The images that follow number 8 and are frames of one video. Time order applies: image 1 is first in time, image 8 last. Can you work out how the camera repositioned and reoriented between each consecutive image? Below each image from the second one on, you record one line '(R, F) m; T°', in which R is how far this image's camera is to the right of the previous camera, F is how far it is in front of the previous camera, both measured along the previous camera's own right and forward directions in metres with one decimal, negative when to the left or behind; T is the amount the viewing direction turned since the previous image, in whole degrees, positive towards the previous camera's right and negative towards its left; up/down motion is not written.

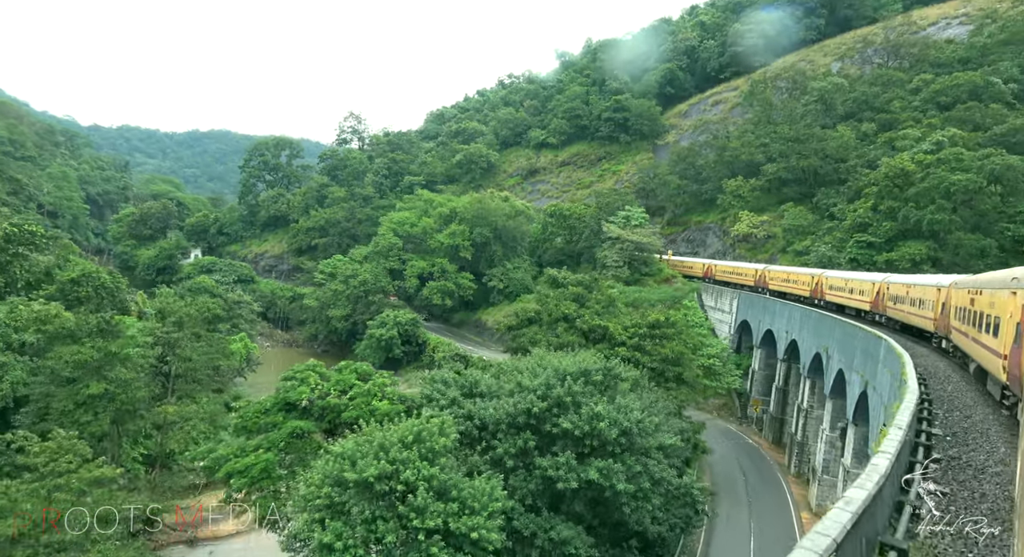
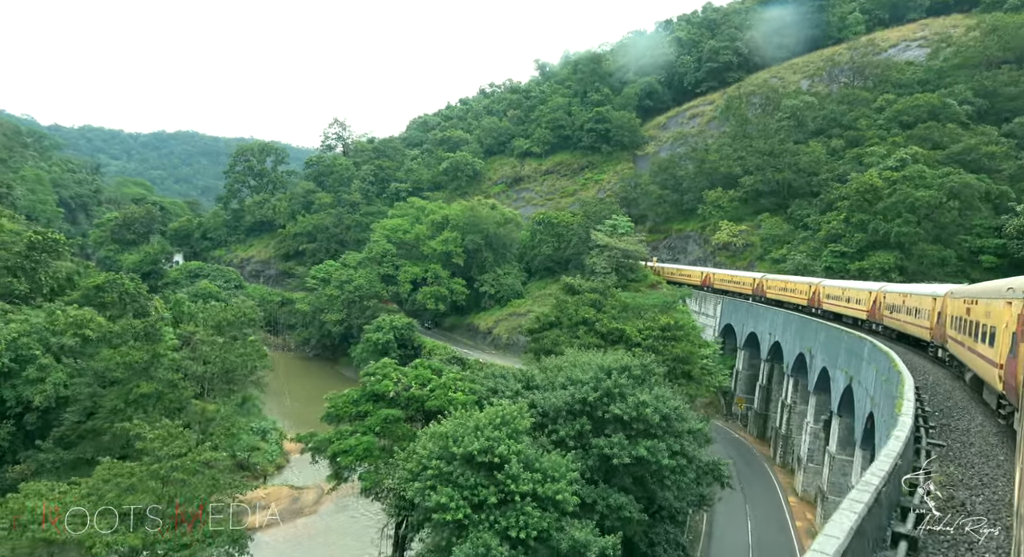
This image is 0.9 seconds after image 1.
(-1.5, -2.1) m; +2°
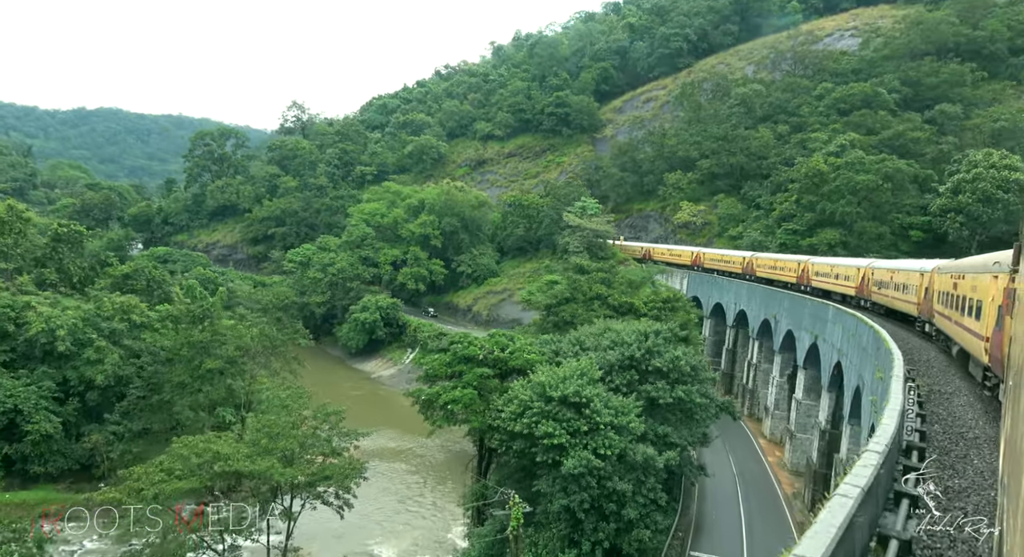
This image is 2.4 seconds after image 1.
(-2.7, -3.5) m; +4°
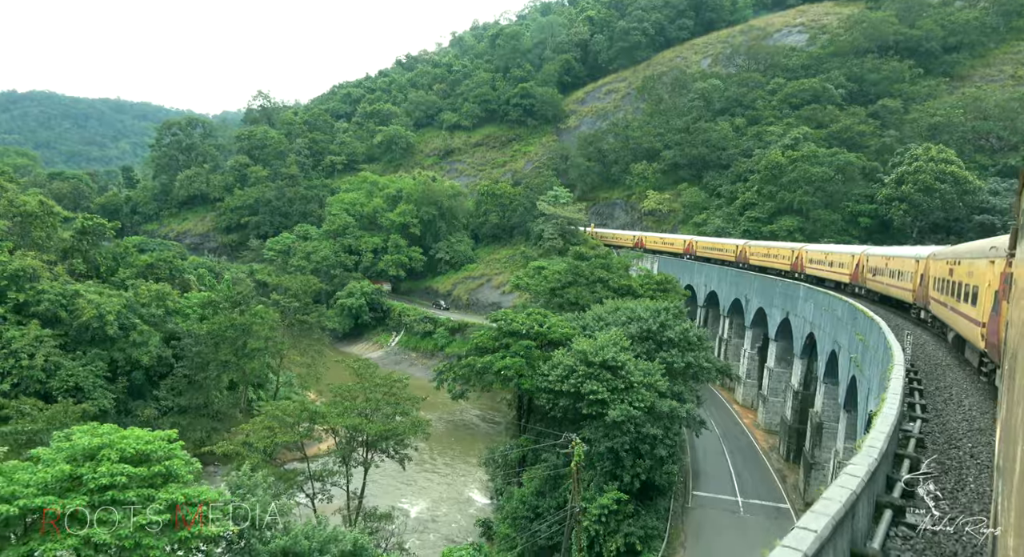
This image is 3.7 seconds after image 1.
(-2.3, -3.1) m; +4°
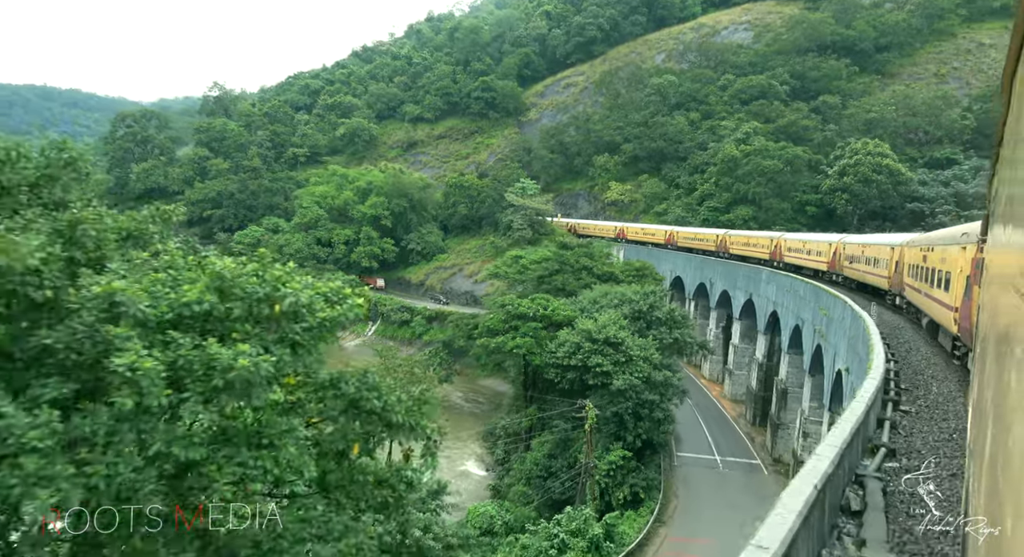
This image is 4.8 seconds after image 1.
(-1.9, -2.7) m; +4°
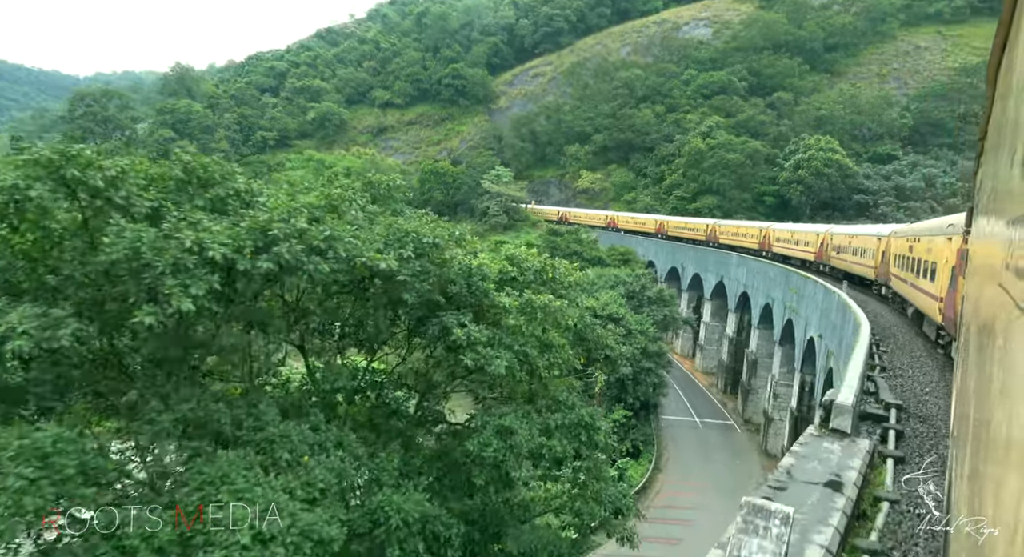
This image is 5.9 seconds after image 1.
(-2.2, -3.2) m; +4°
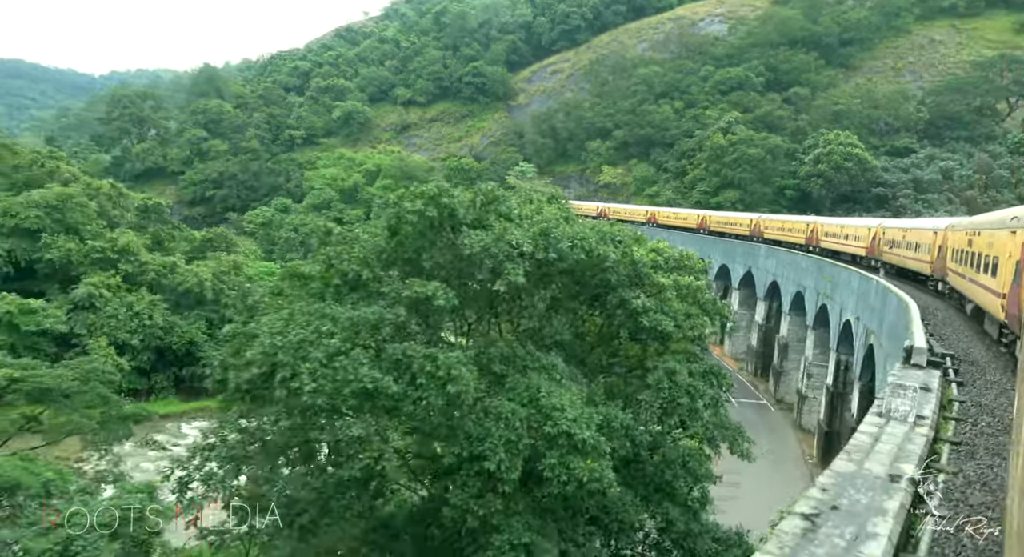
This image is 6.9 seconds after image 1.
(-1.6, -2.1) m; -1°
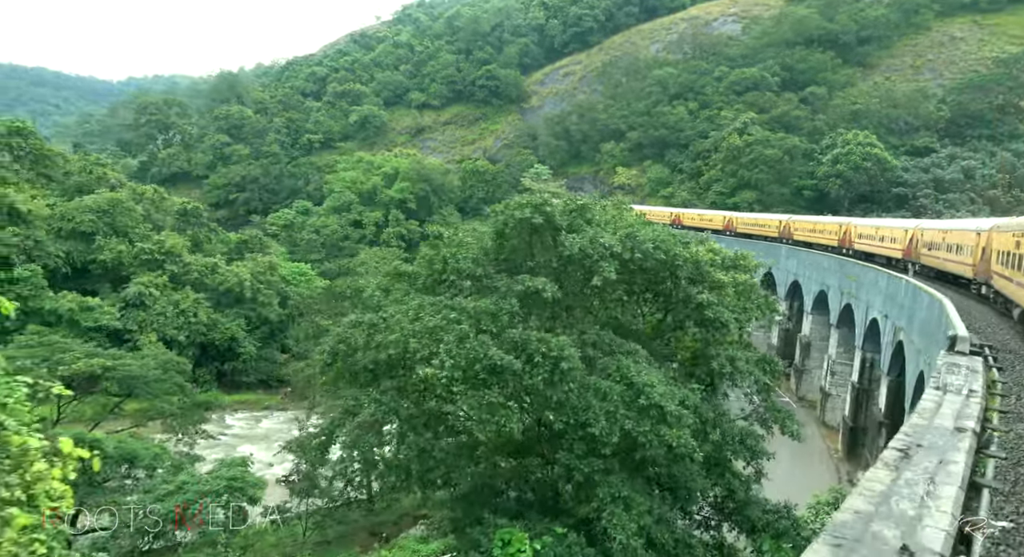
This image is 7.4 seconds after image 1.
(-0.5, -0.1) m; -1°
